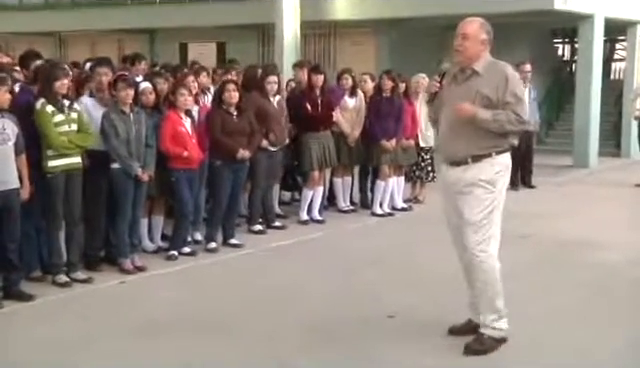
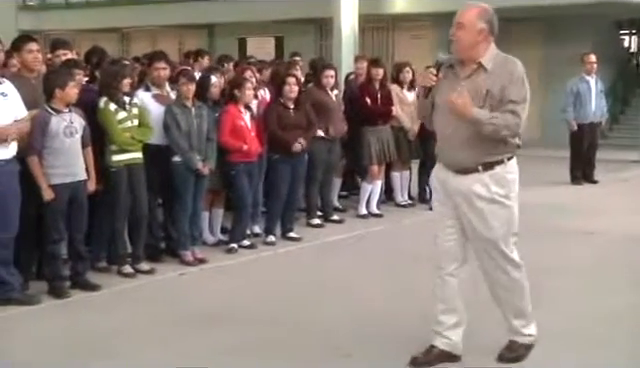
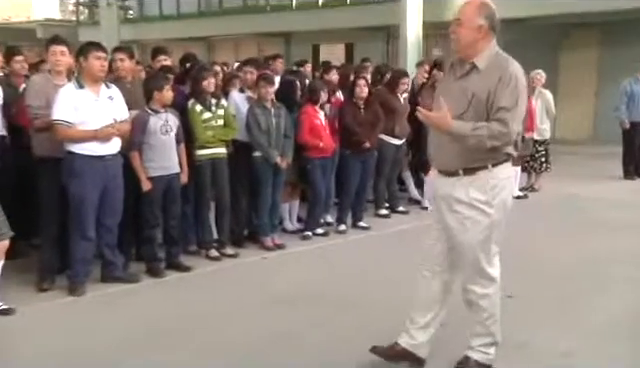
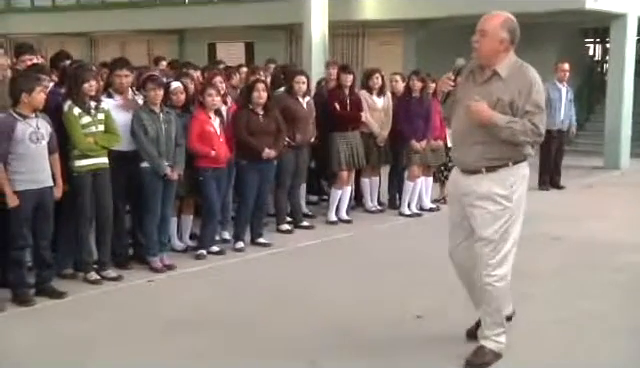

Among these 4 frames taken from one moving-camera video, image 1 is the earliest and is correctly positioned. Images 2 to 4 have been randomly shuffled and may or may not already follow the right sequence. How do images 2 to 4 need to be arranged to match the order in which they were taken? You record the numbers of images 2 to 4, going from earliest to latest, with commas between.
4, 2, 3
